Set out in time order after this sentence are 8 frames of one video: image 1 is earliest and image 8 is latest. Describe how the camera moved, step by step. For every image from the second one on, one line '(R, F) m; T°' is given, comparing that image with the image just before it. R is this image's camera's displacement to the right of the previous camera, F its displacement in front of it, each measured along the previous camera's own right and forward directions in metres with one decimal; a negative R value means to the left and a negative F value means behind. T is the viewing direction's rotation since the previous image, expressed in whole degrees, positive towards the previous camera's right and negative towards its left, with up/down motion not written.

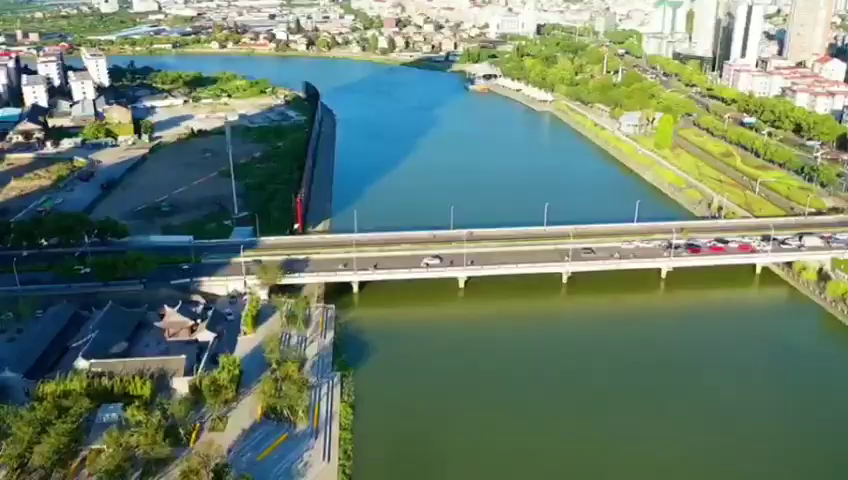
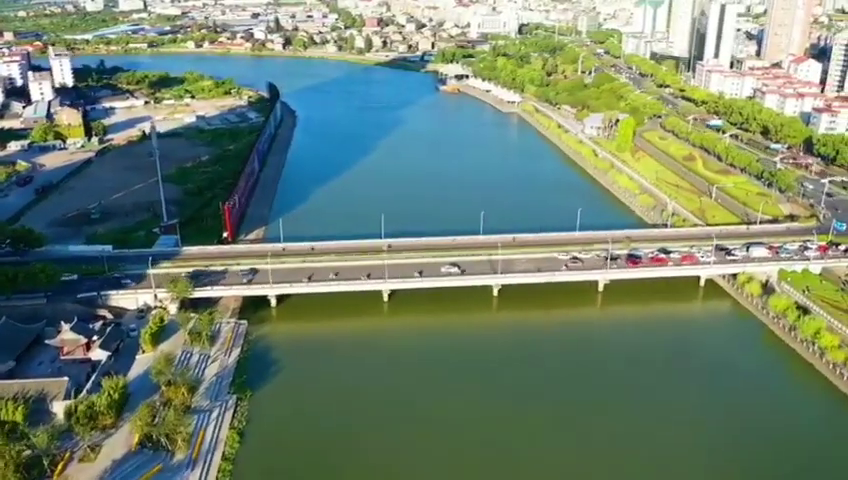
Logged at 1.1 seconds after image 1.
(+3.2, +1.5) m; 0°
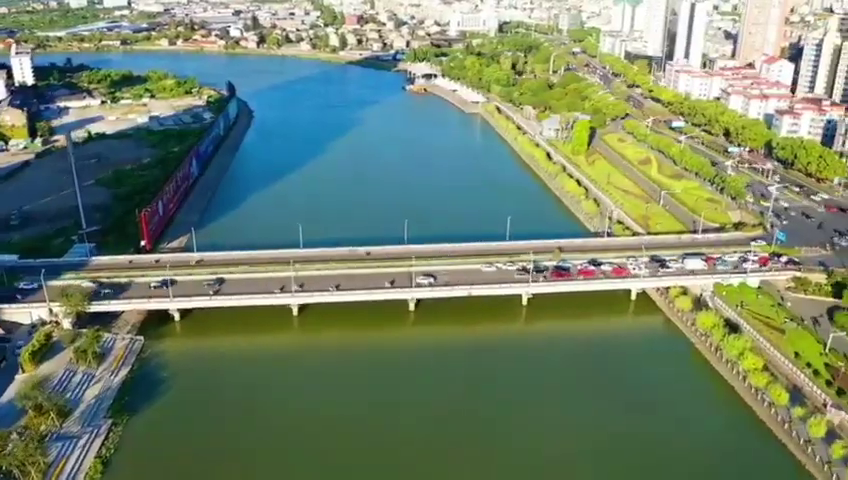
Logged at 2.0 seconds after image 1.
(+3.3, +1.5) m; 0°
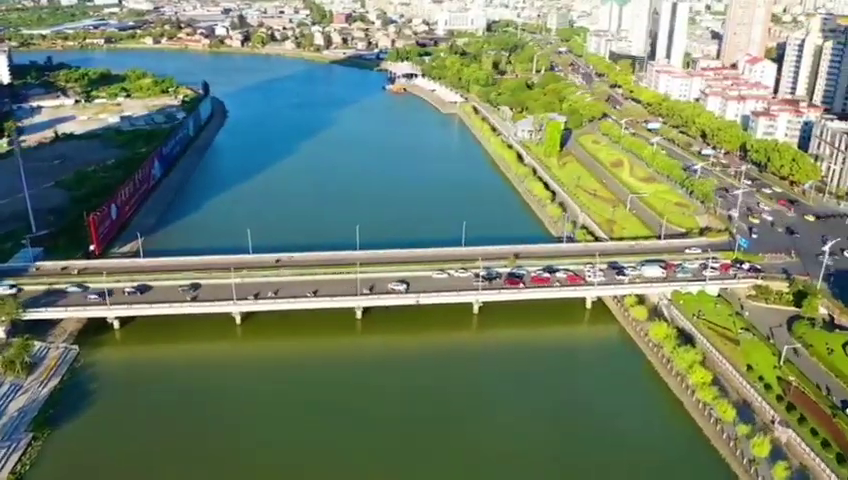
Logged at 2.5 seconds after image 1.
(+1.9, +0.8) m; 0°
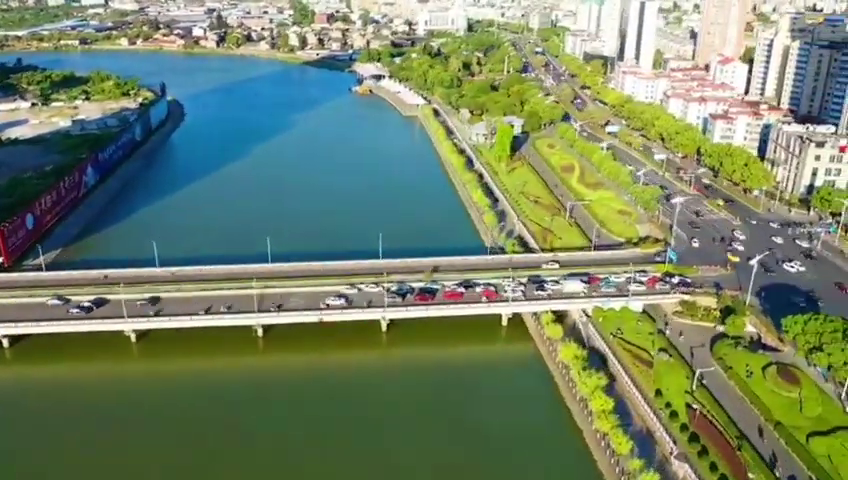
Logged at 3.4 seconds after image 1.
(+3.4, +1.4) m; 0°
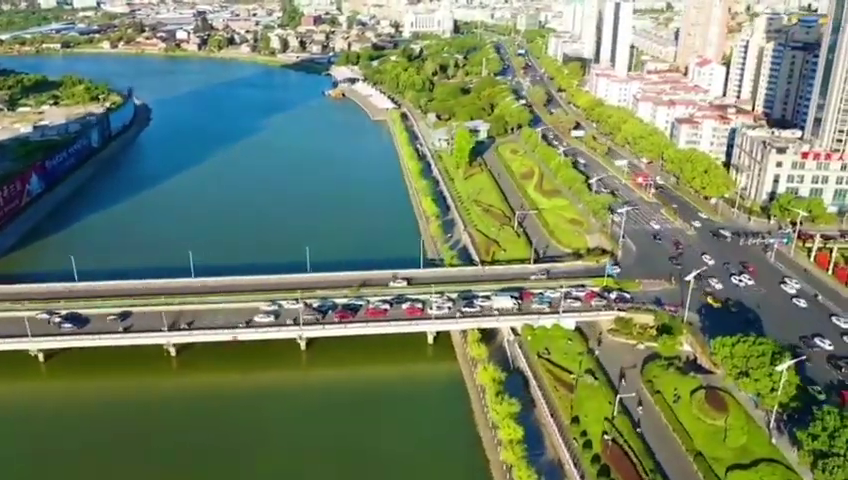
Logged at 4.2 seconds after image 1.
(+2.9, +1.2) m; -1°
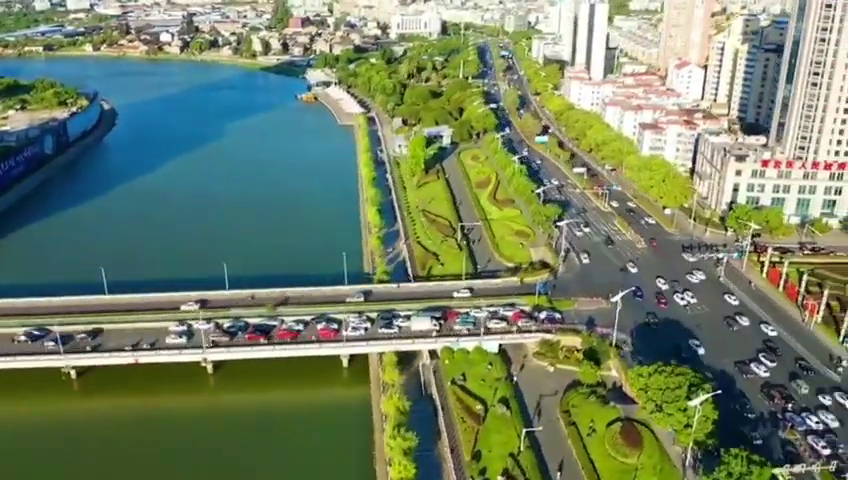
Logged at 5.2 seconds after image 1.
(+3.0, +1.4) m; -1°
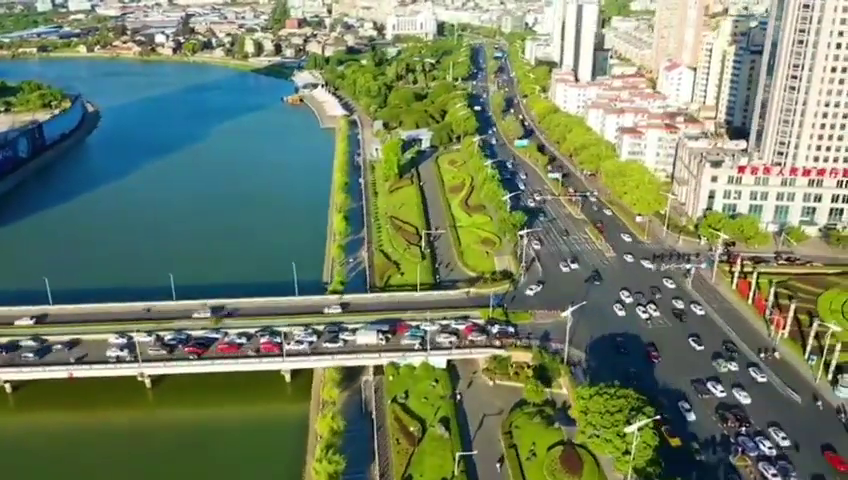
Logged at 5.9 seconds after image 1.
(+1.9, +0.9) m; -1°
